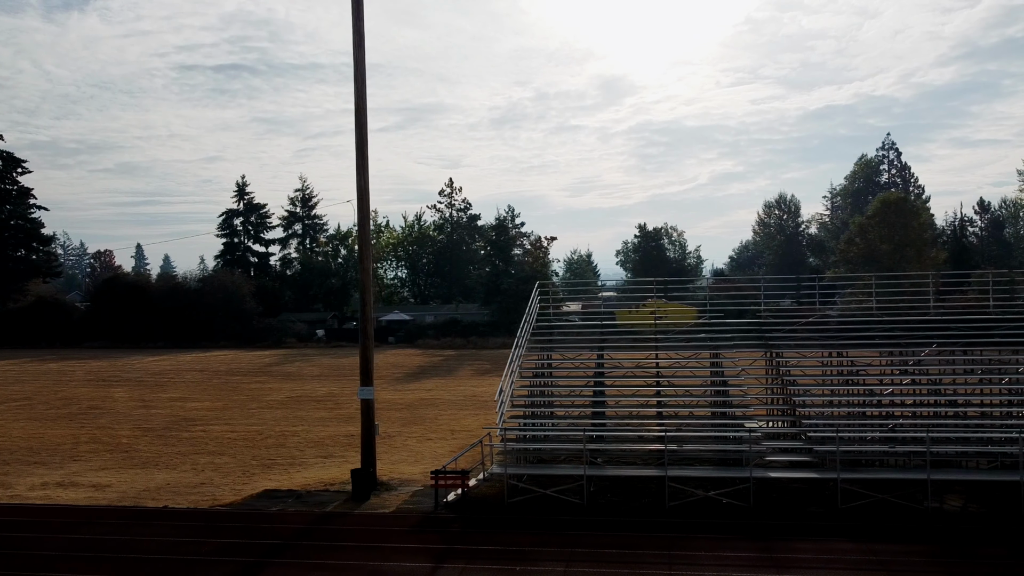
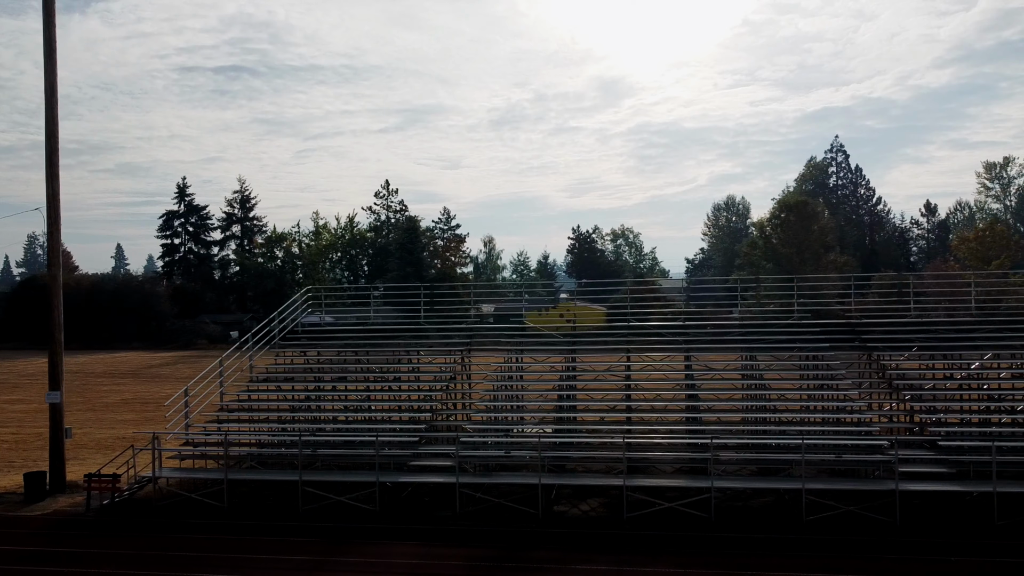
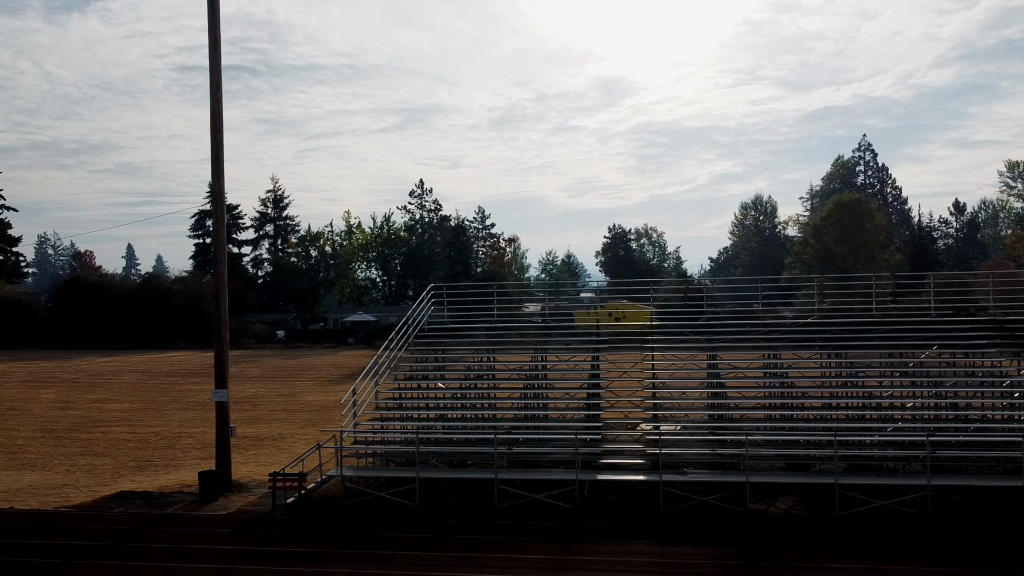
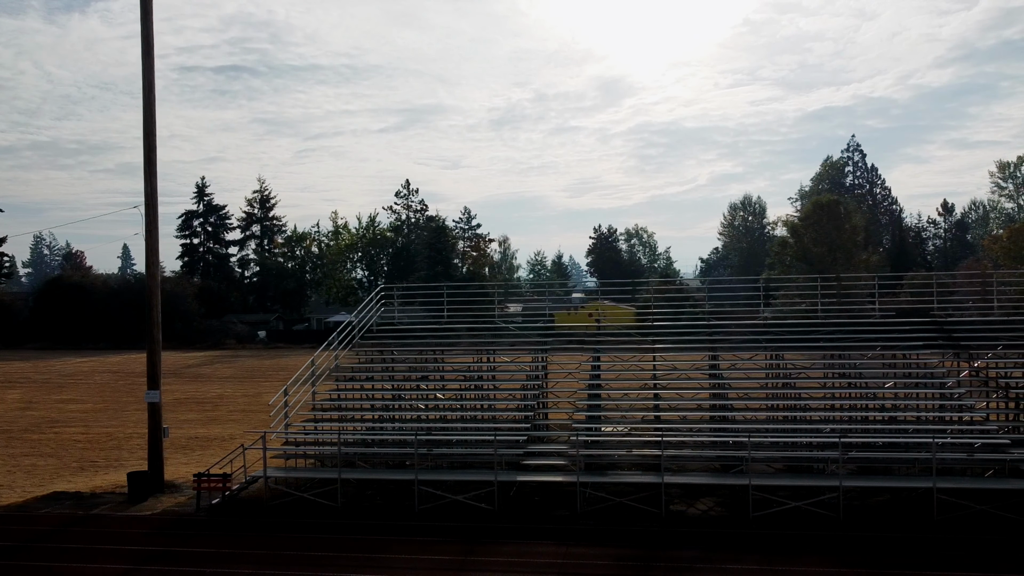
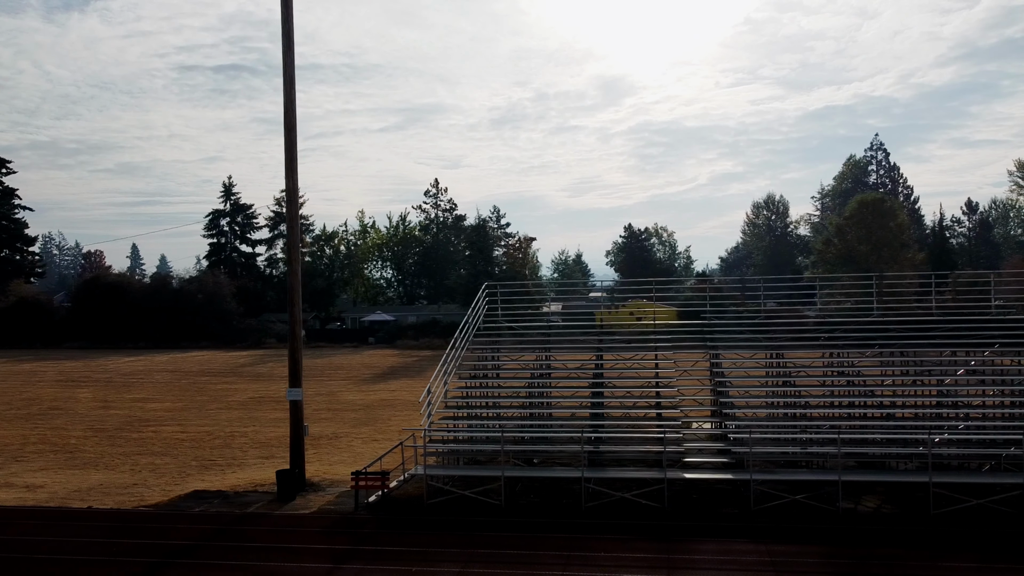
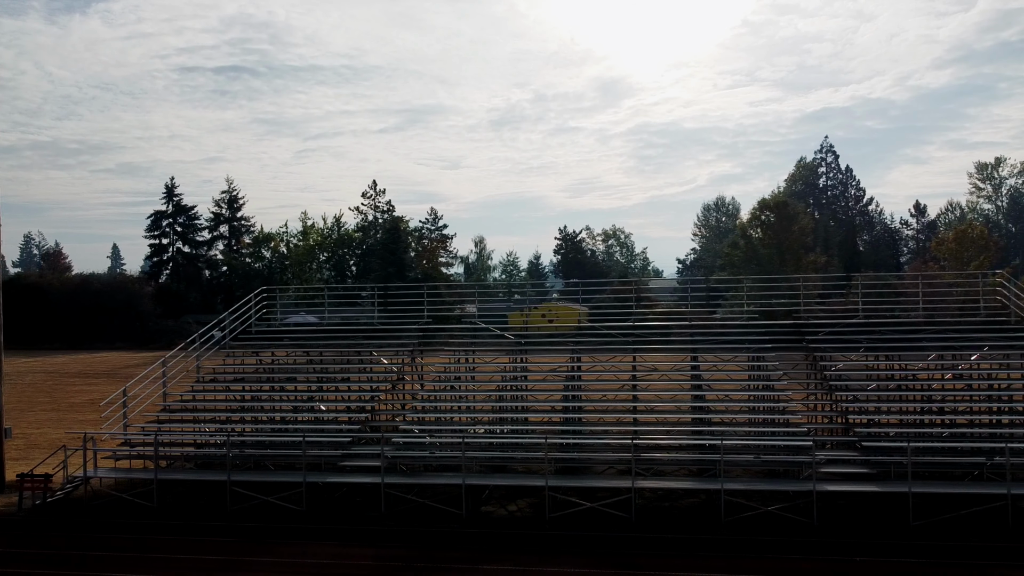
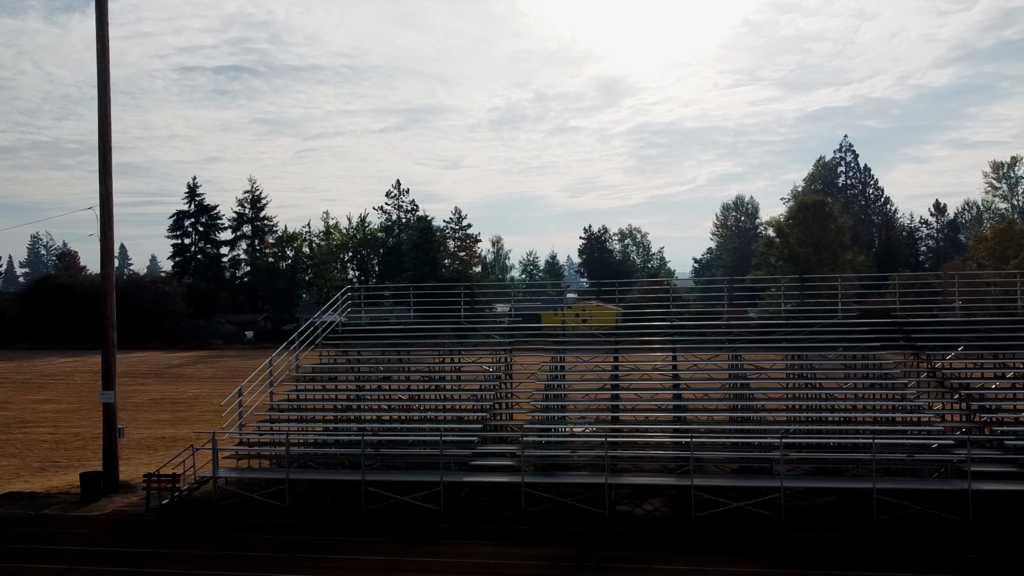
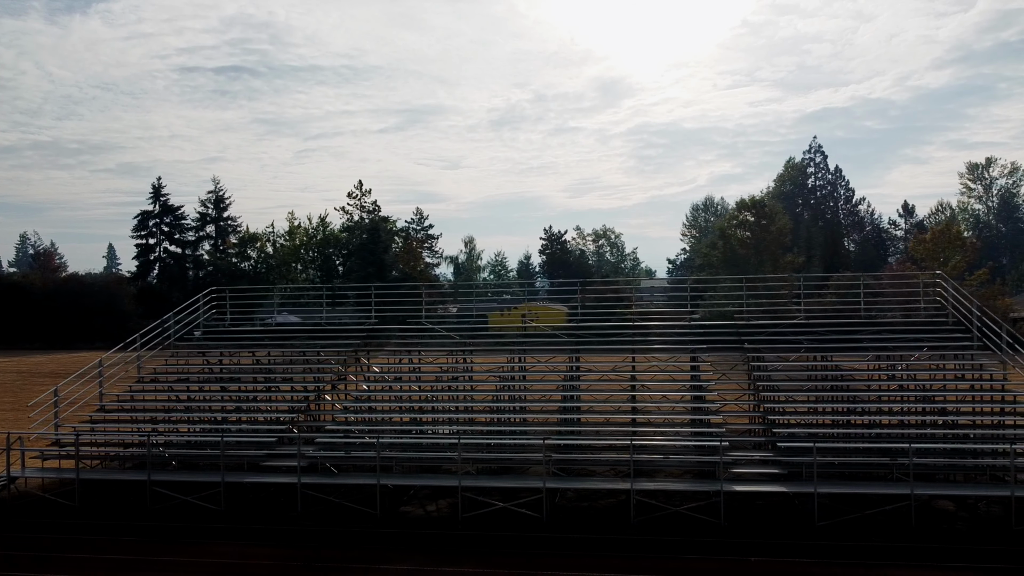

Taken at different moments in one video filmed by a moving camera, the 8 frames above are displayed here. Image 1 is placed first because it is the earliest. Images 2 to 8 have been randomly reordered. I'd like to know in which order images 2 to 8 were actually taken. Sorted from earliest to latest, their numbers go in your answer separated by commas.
5, 3, 4, 7, 2, 6, 8
